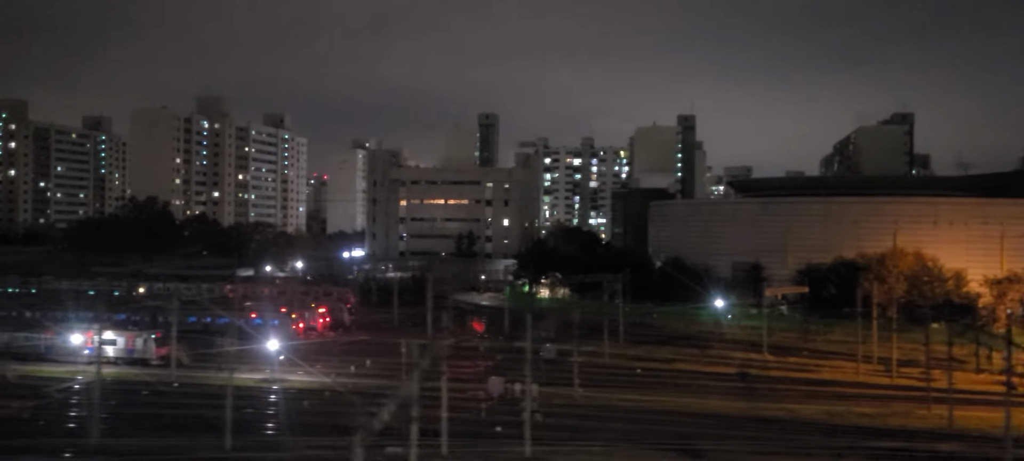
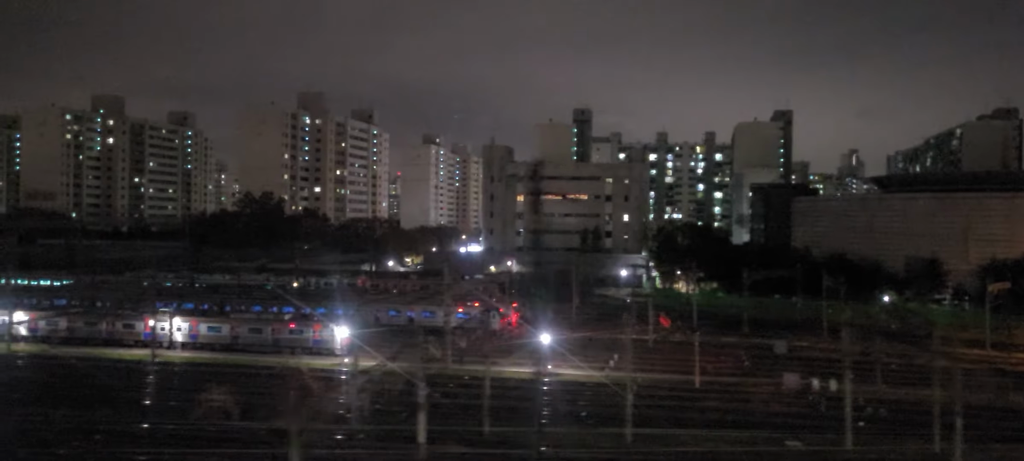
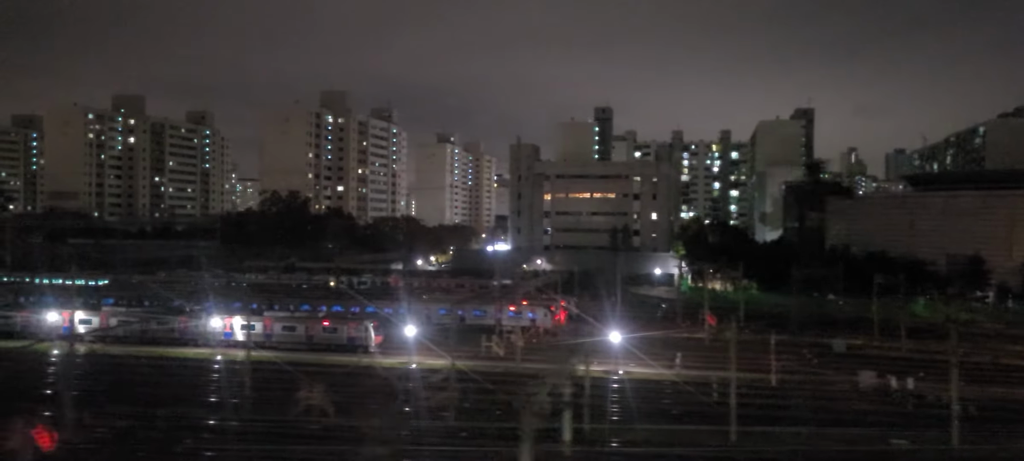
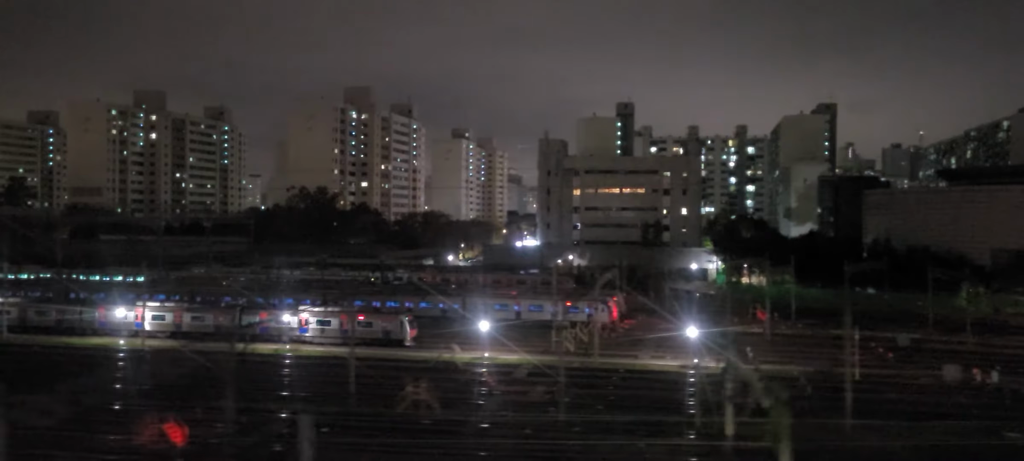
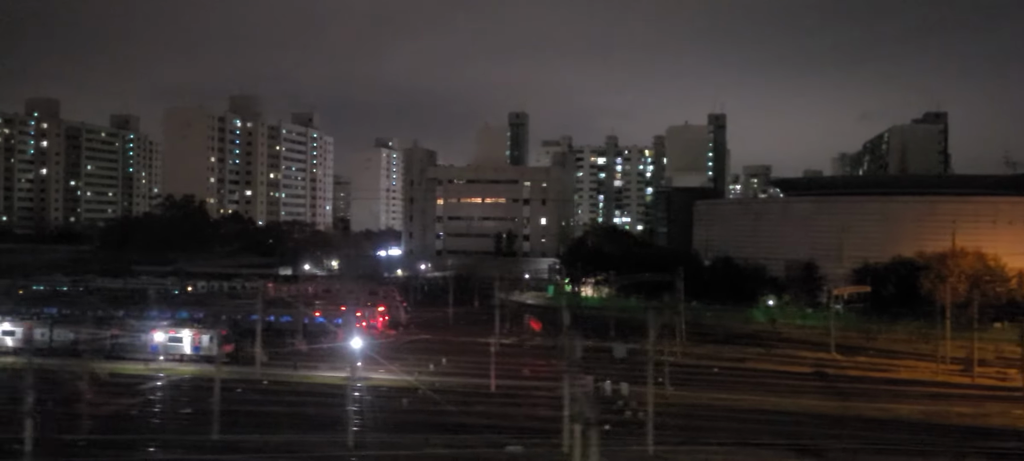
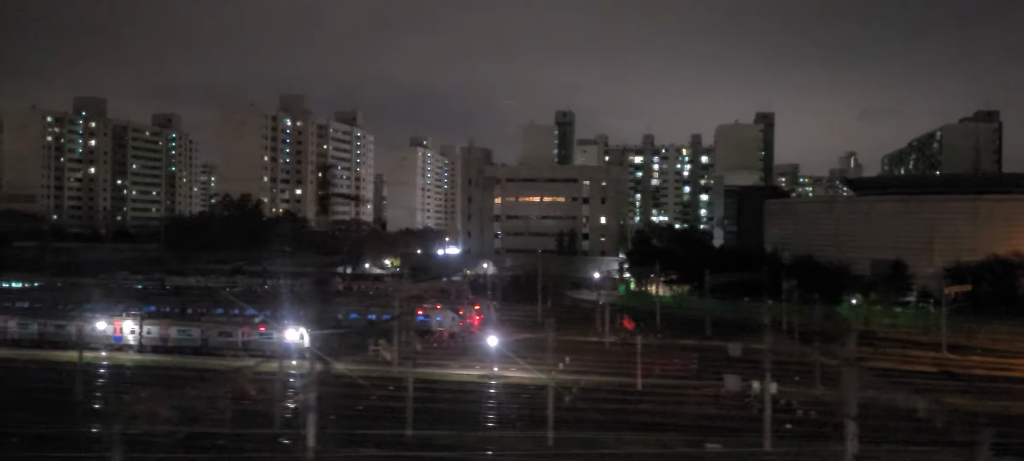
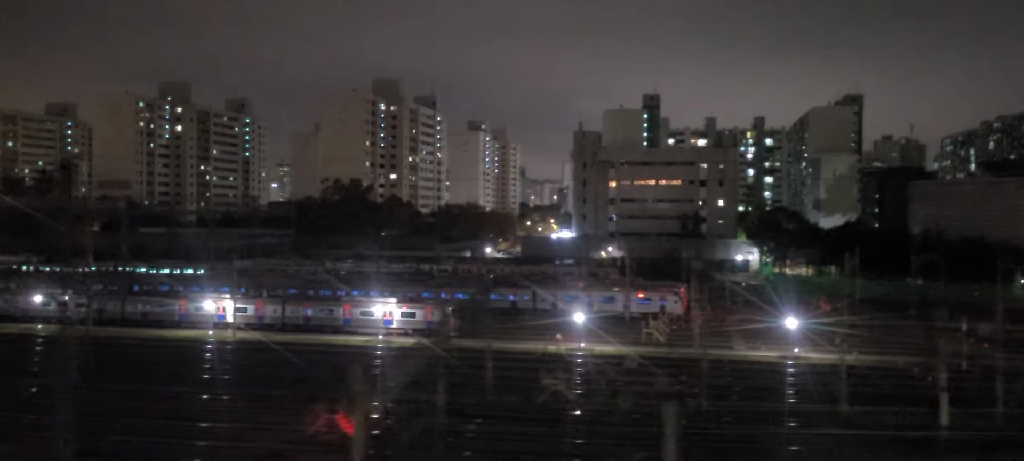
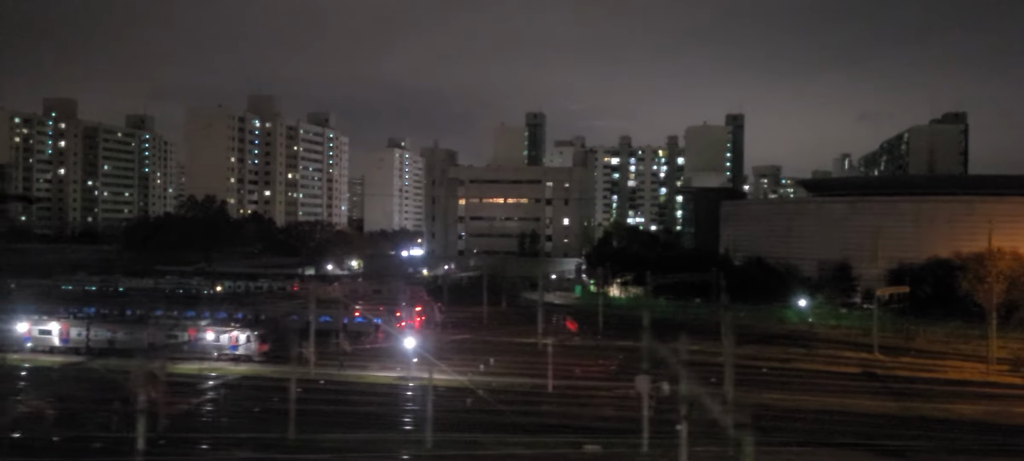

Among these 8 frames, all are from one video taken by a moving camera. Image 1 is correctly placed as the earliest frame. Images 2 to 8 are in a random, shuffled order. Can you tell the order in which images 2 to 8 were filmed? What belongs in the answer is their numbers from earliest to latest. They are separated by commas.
5, 8, 6, 2, 3, 4, 7
